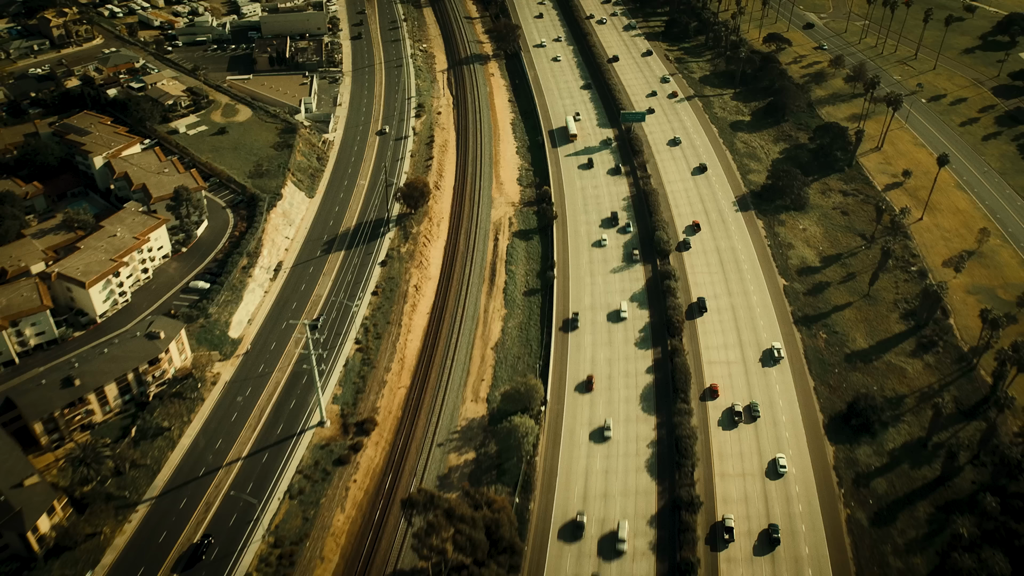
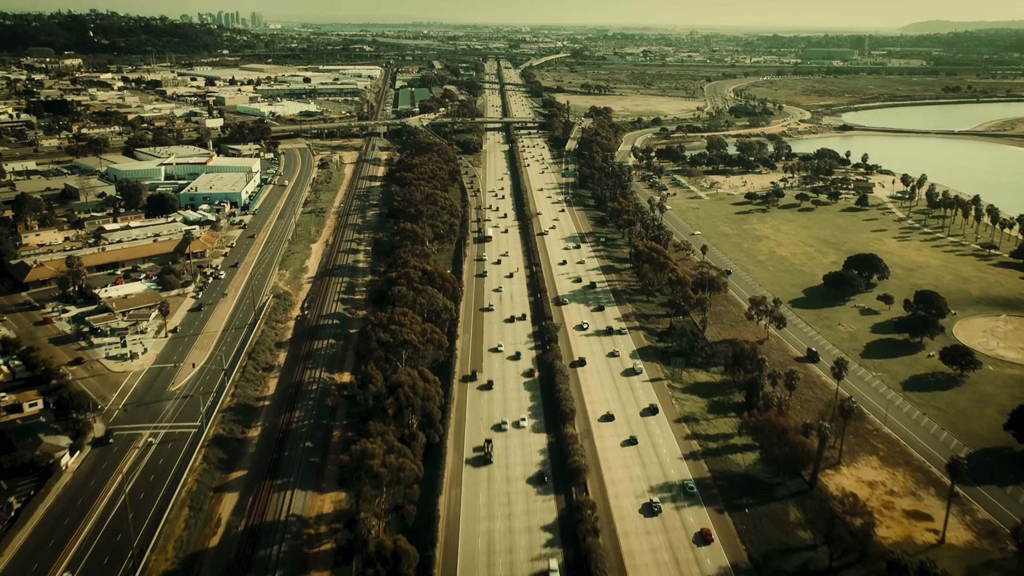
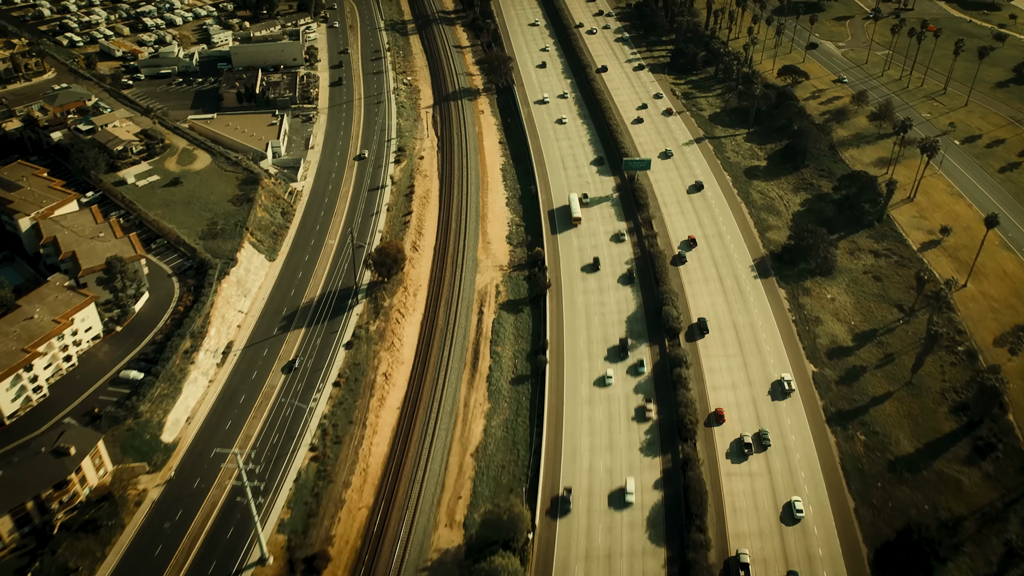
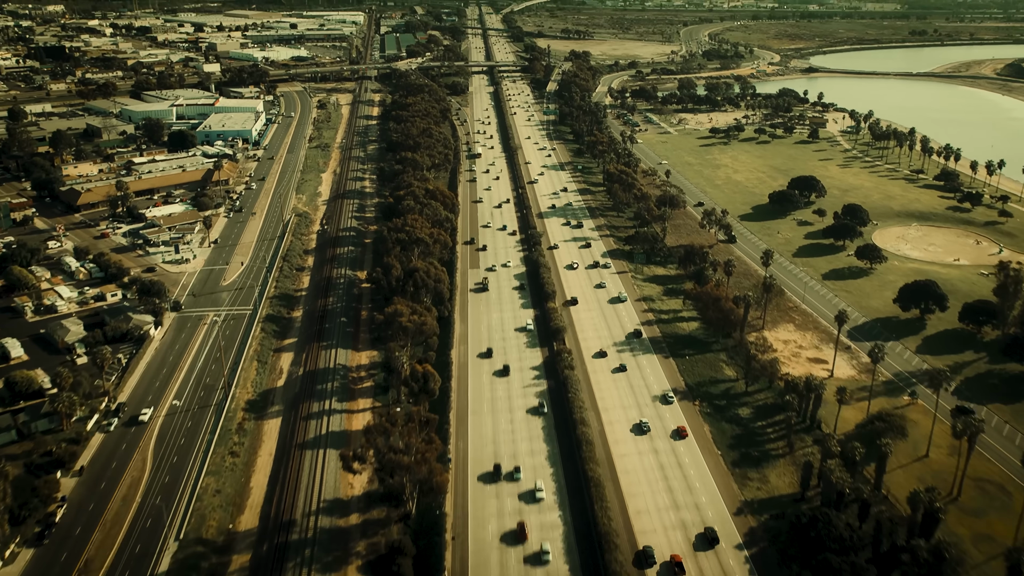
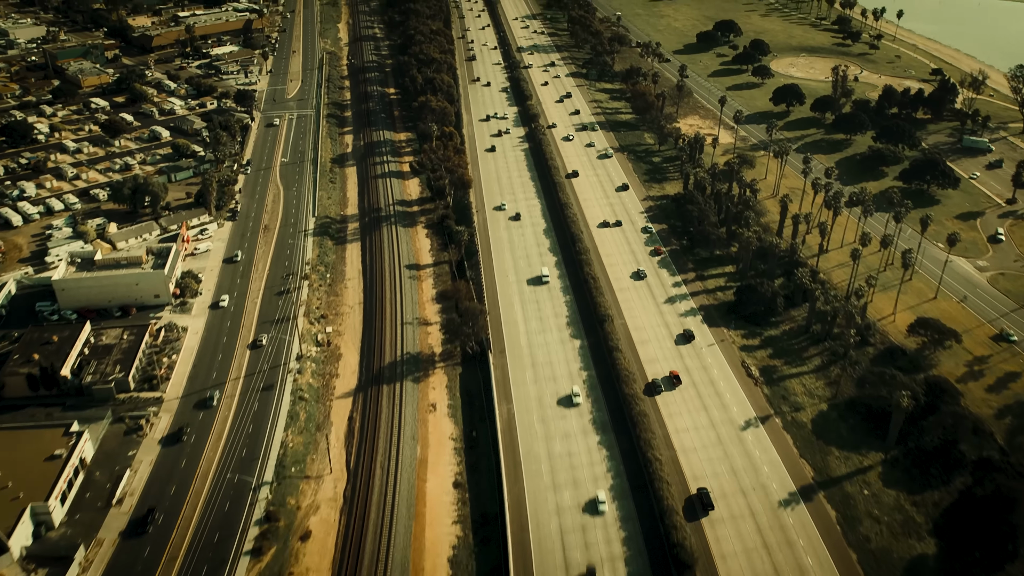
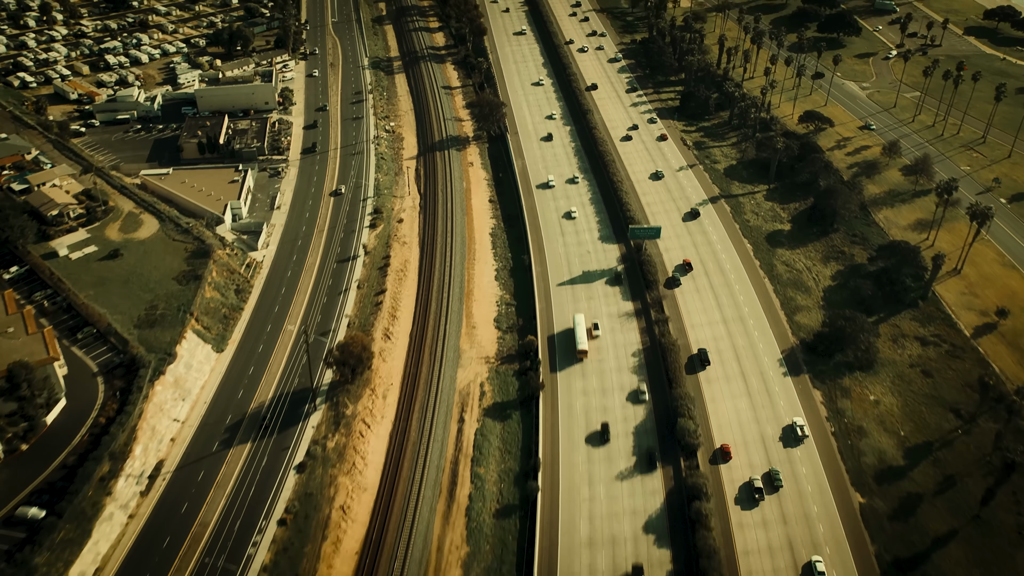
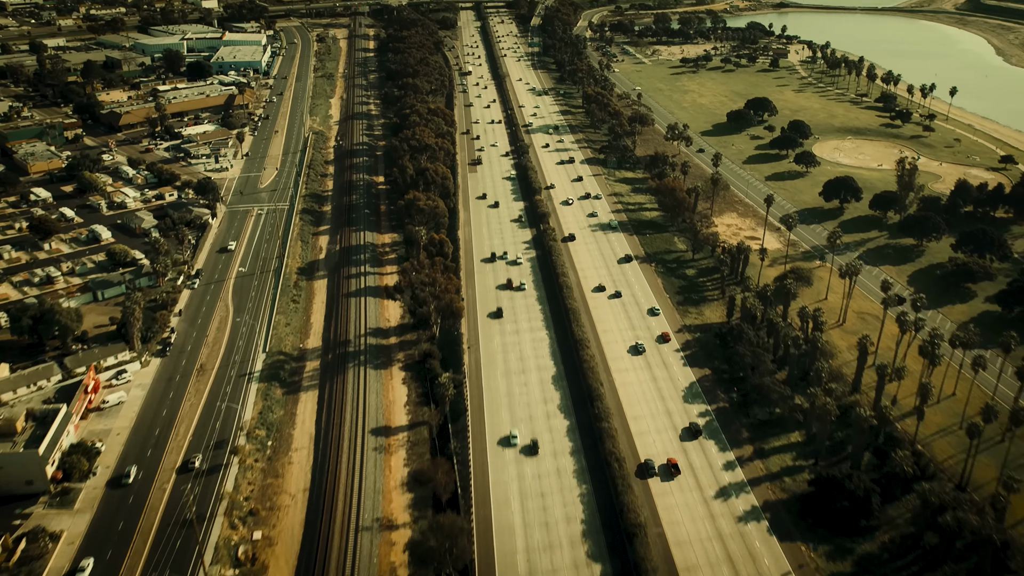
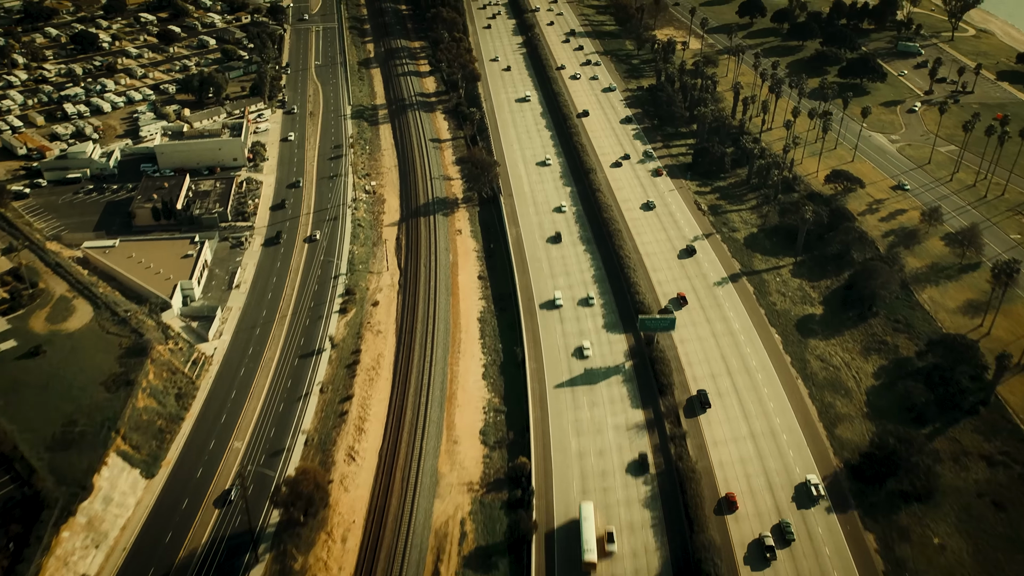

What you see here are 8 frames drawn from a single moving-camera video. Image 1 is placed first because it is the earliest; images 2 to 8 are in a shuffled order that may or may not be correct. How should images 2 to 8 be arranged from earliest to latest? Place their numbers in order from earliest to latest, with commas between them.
3, 6, 8, 5, 7, 4, 2
